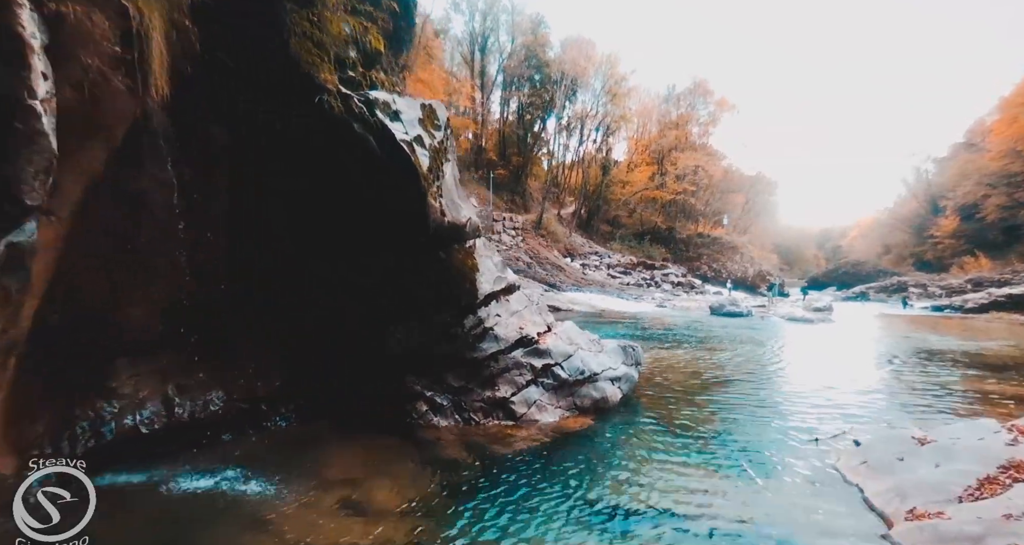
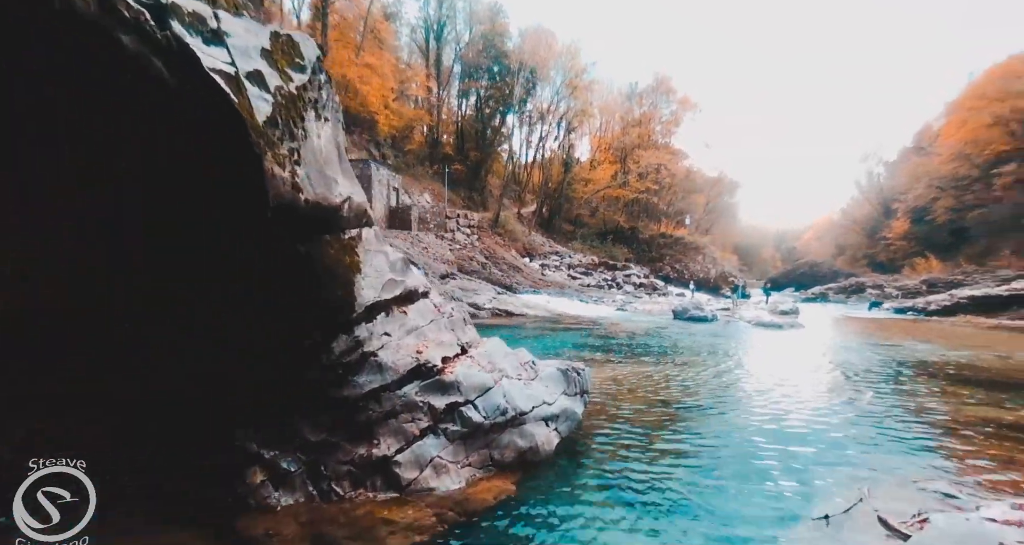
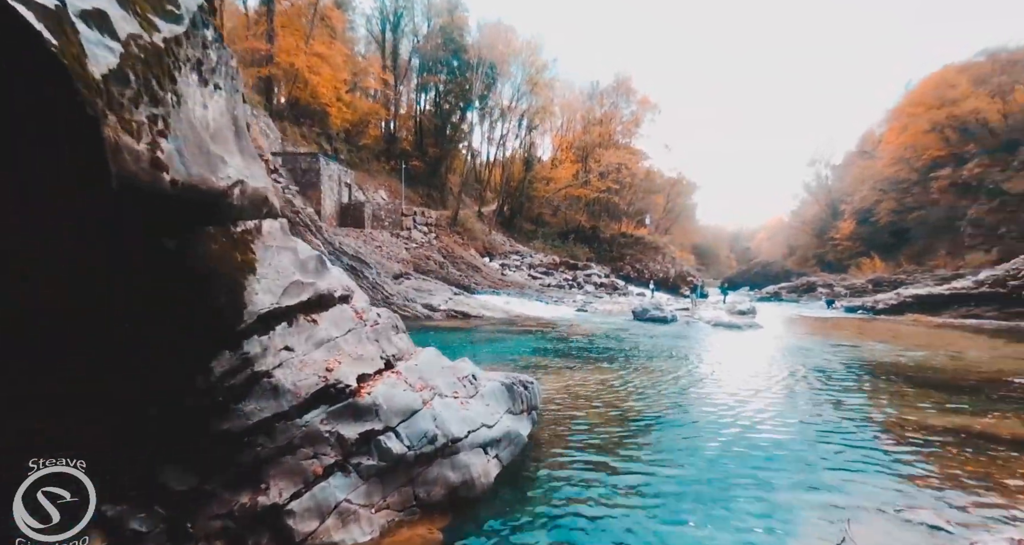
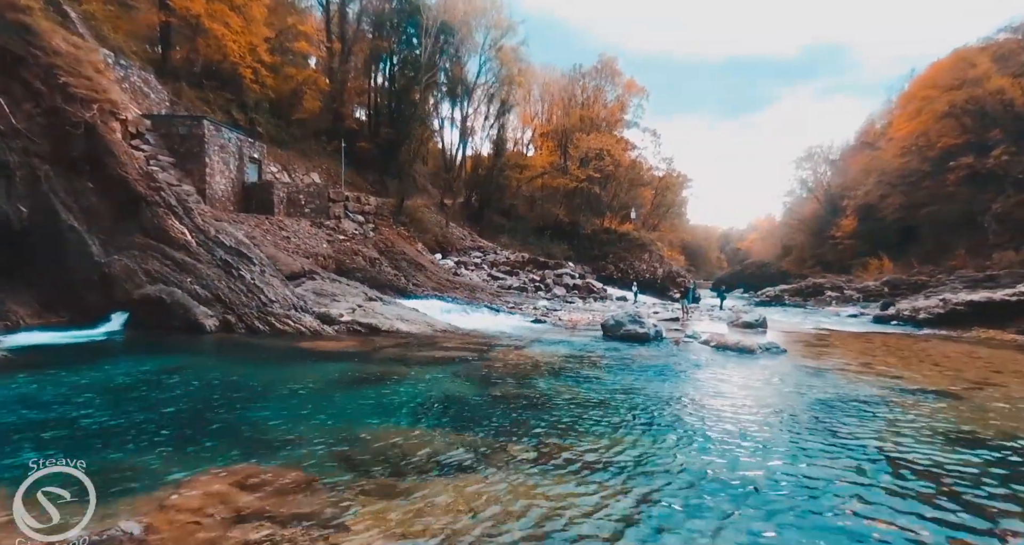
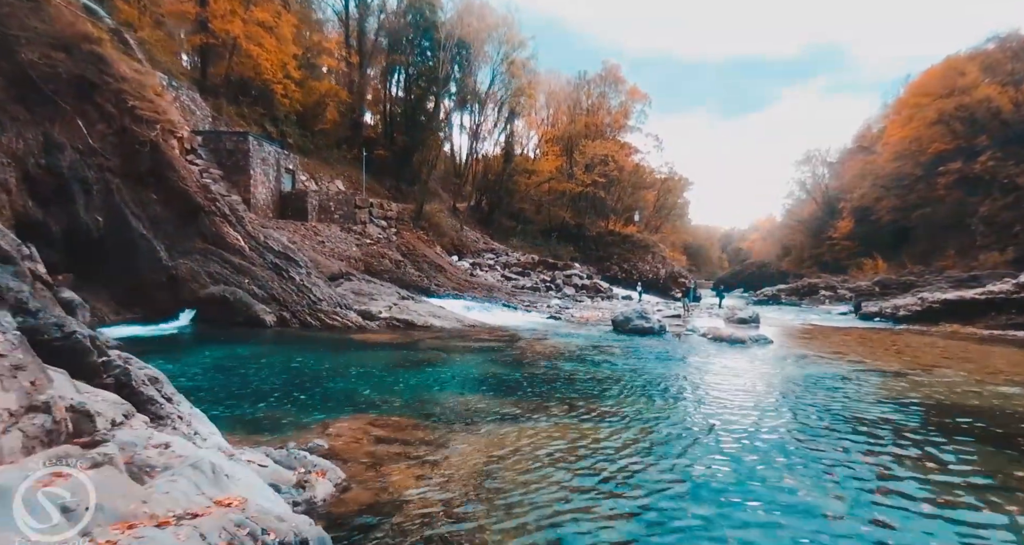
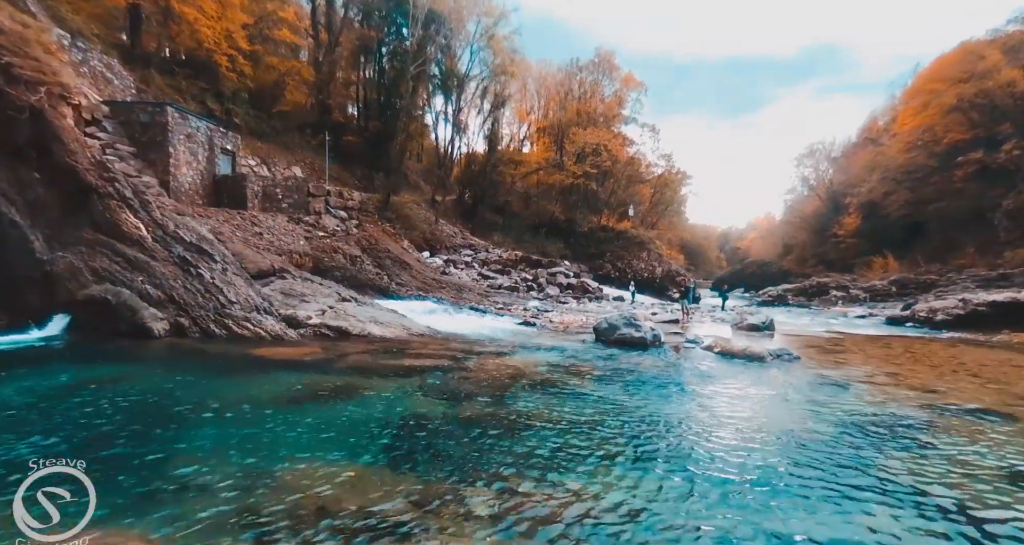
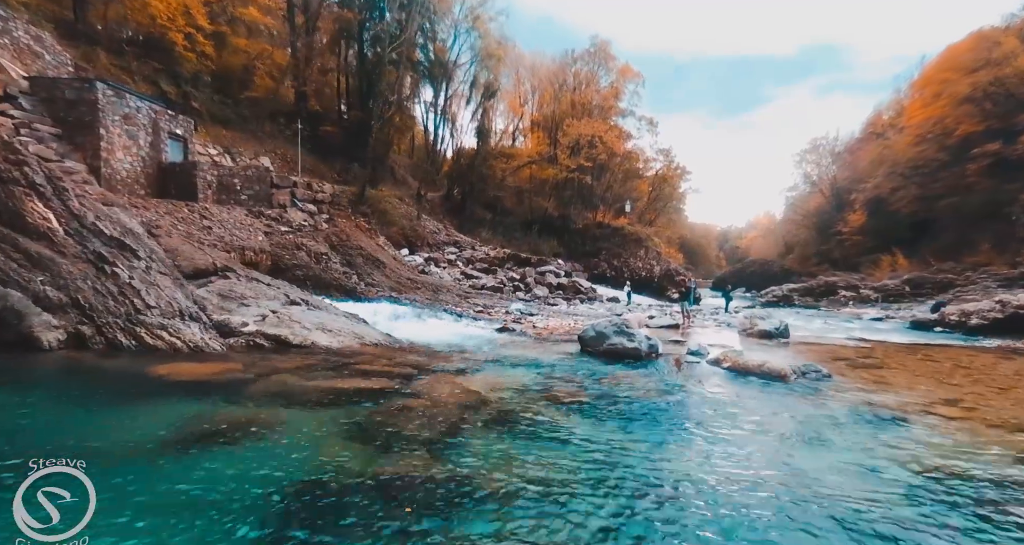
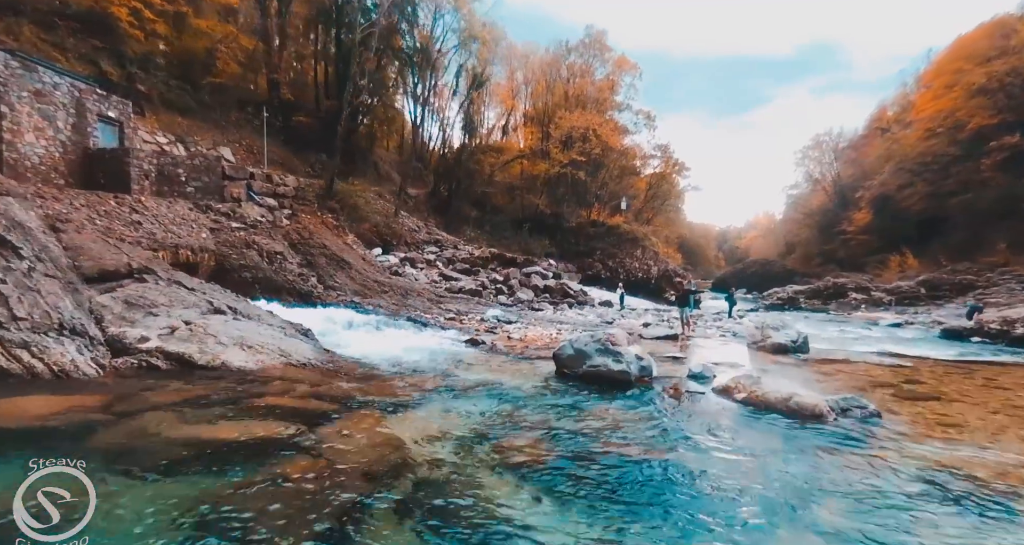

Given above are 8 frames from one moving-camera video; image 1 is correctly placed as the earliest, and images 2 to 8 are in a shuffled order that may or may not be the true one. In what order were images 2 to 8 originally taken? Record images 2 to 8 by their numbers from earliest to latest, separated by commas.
2, 3, 5, 4, 6, 7, 8
